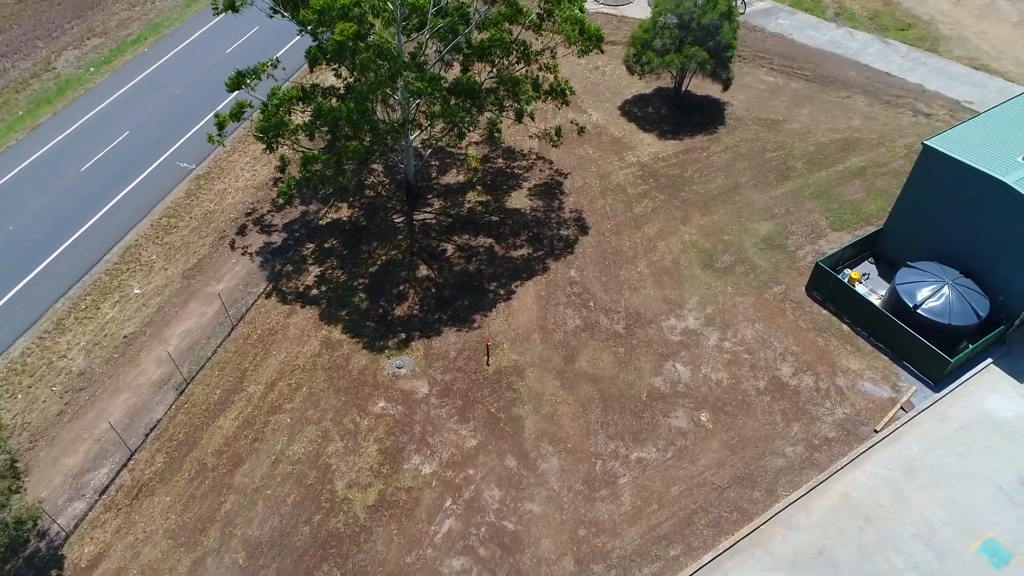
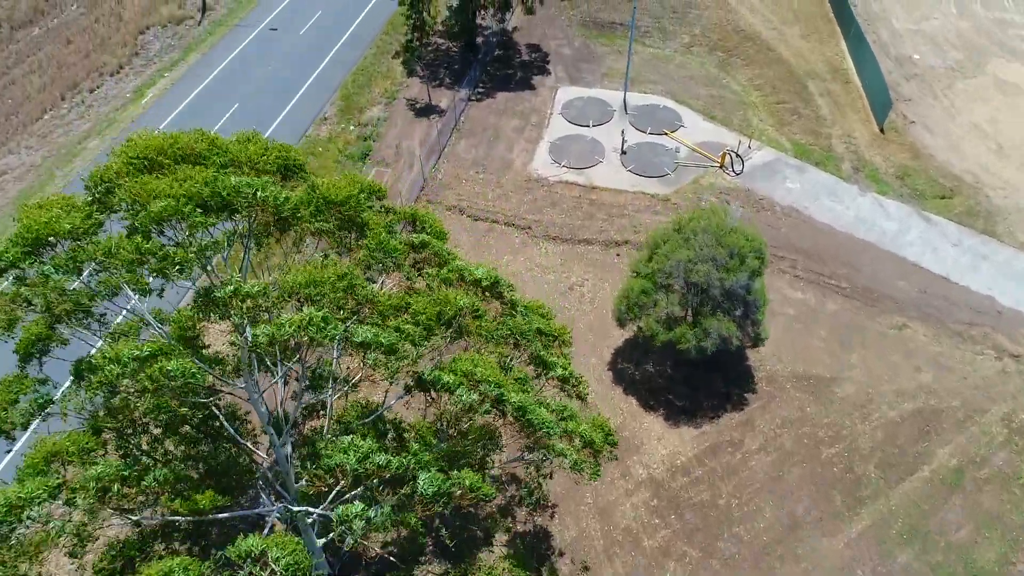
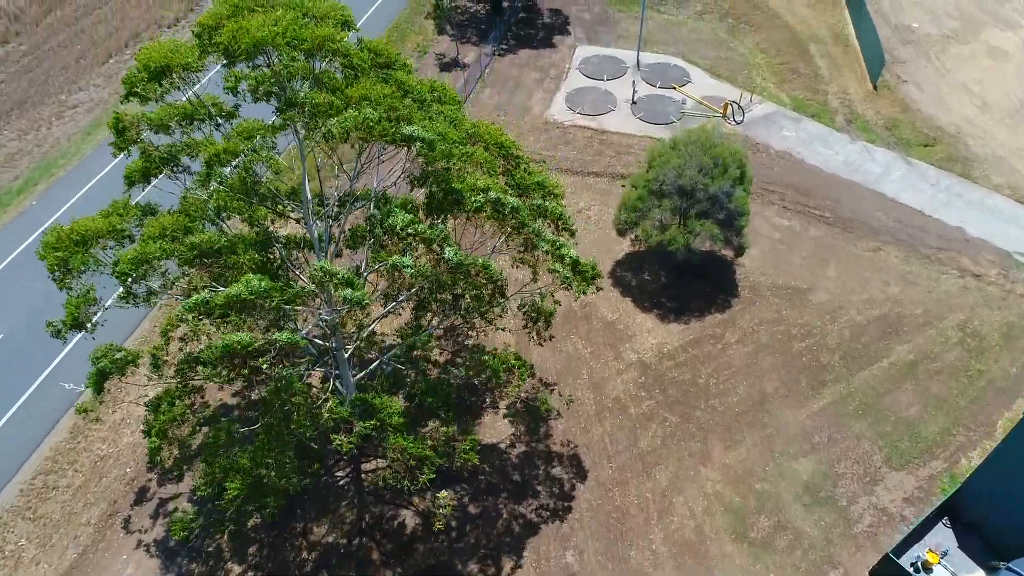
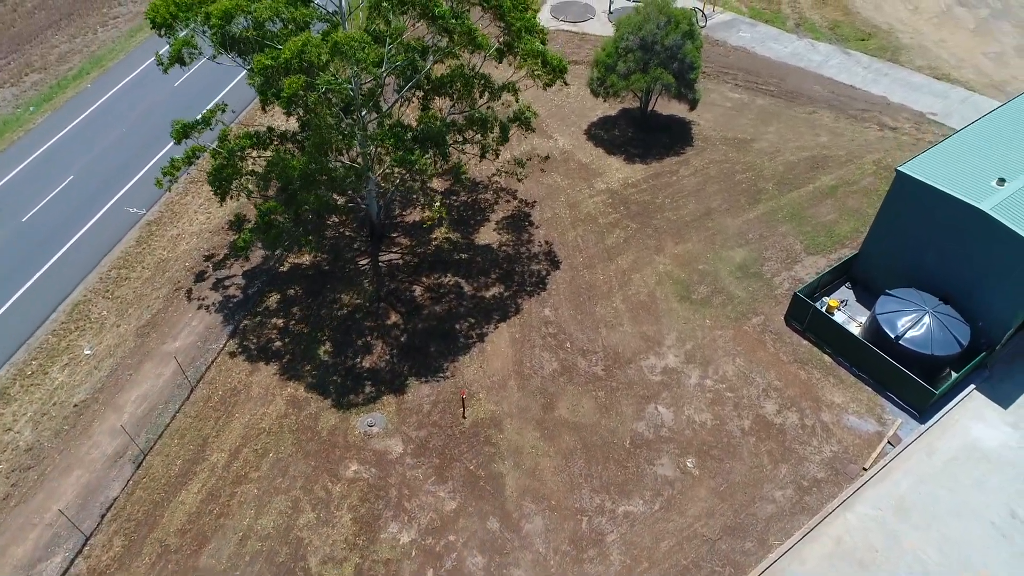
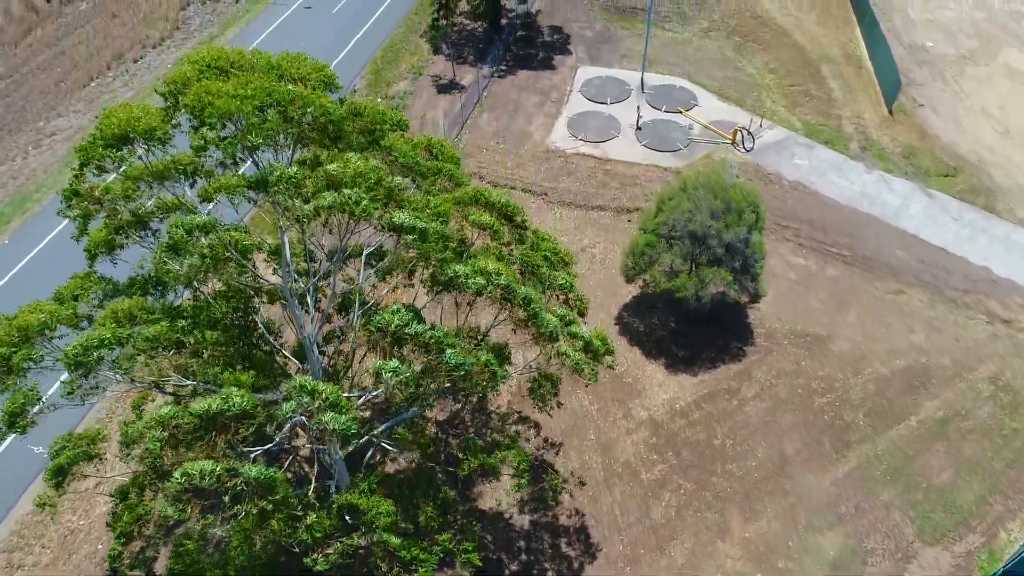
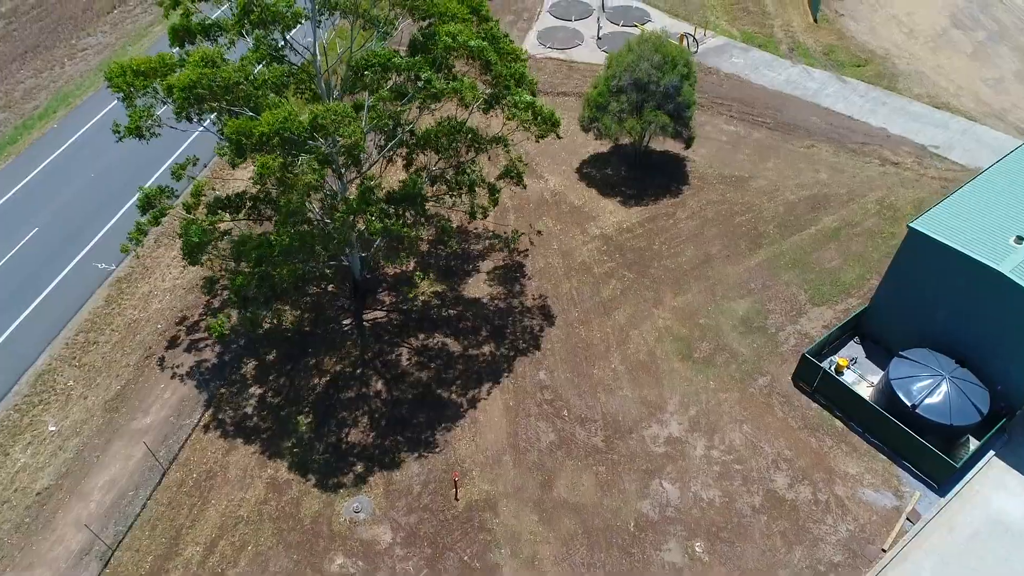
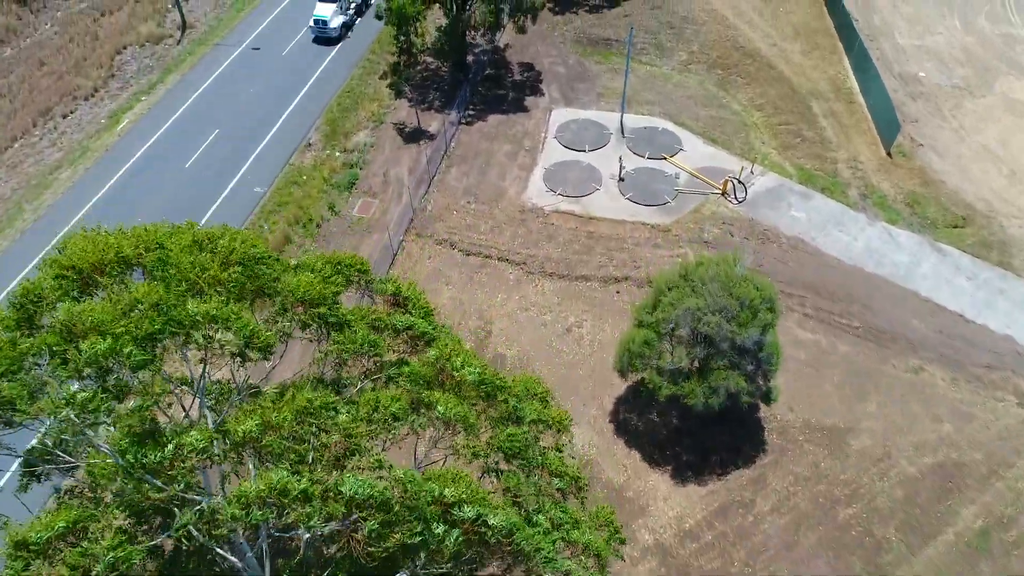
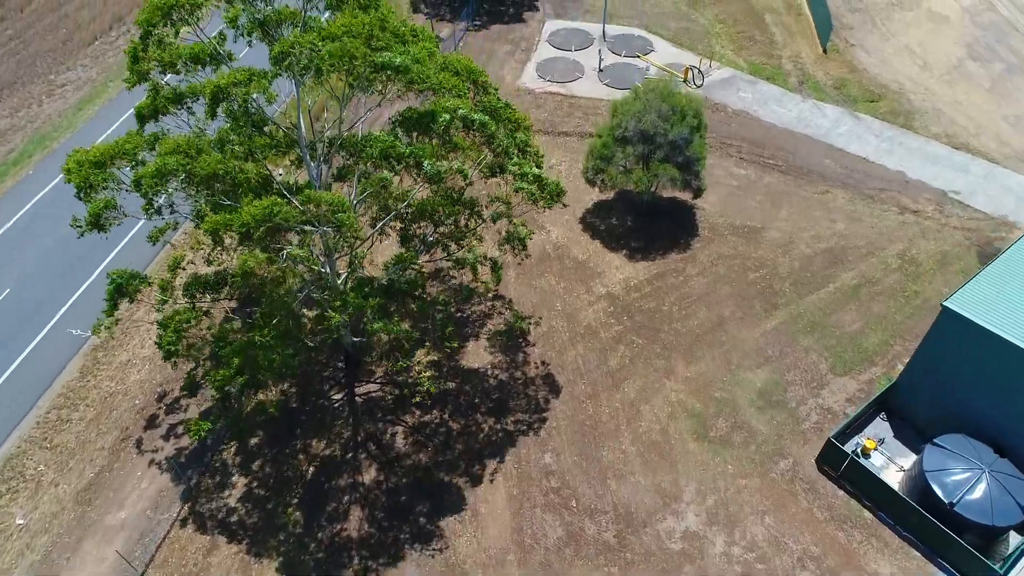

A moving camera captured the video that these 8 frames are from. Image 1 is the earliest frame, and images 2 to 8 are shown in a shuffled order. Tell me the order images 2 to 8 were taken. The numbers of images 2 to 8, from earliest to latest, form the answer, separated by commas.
4, 6, 8, 3, 5, 2, 7
